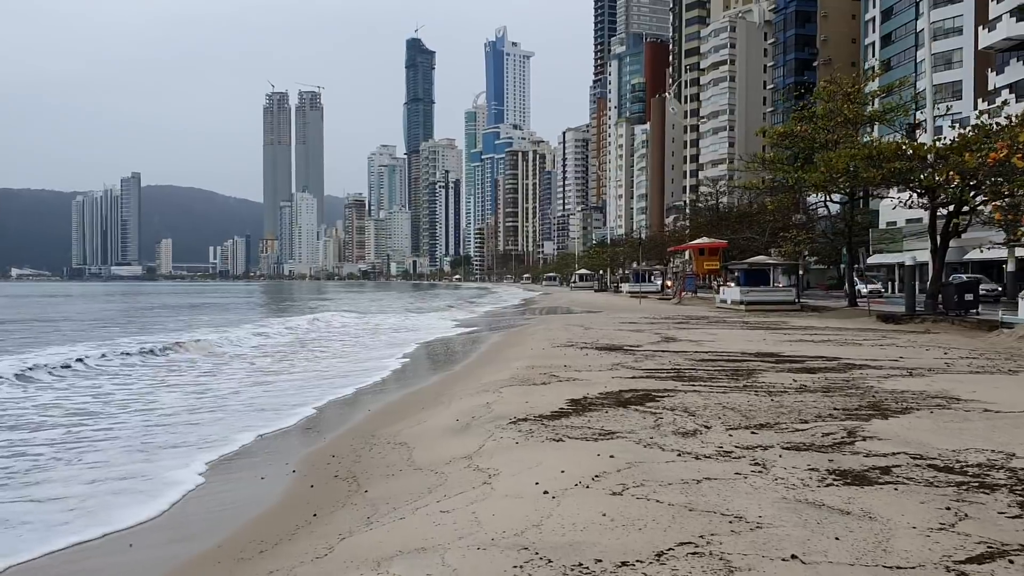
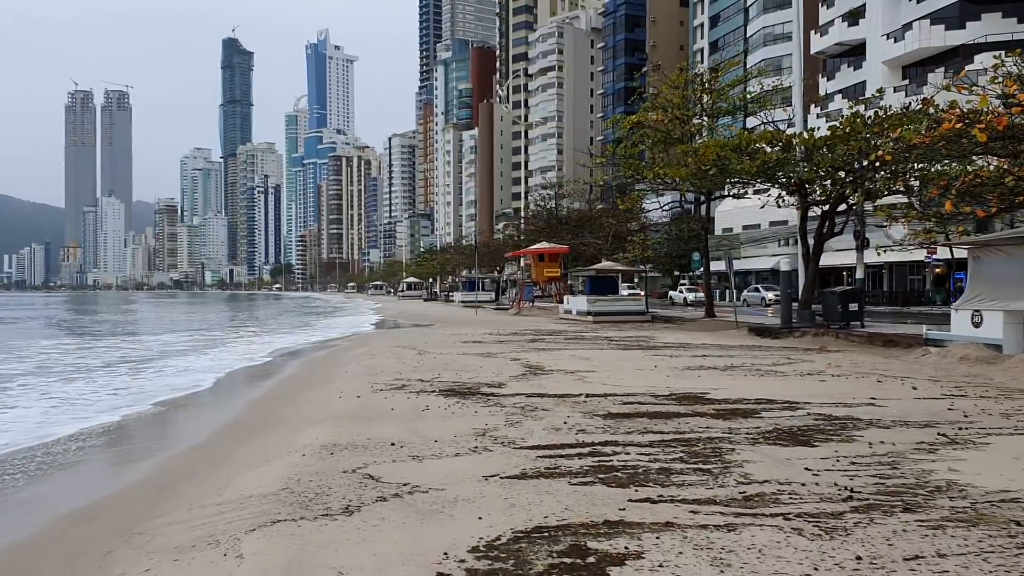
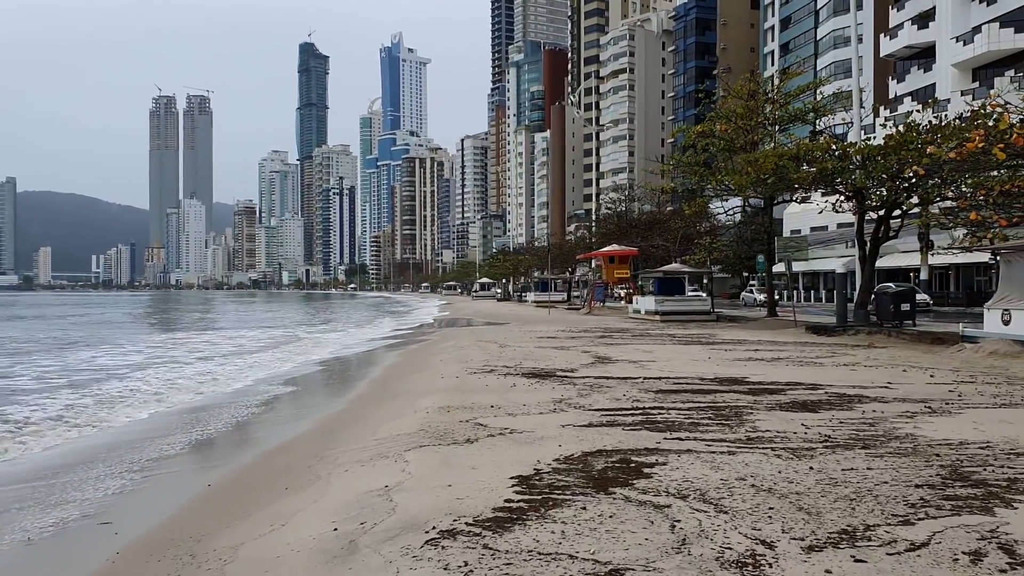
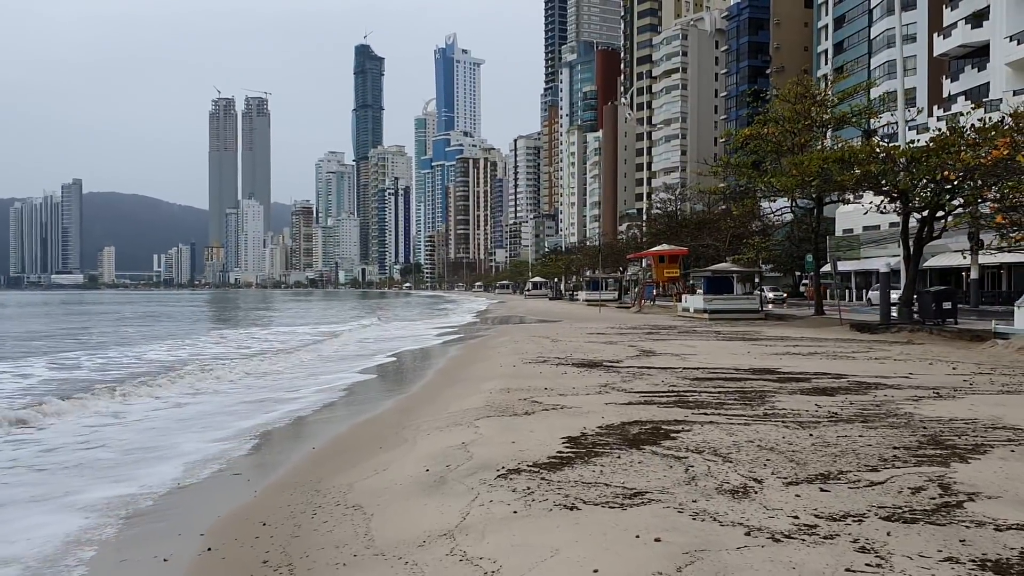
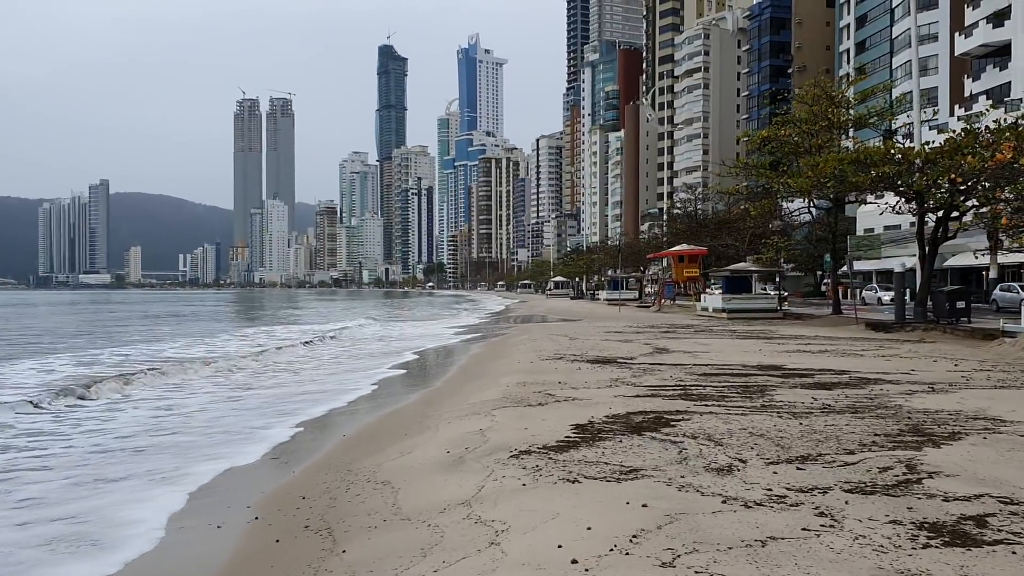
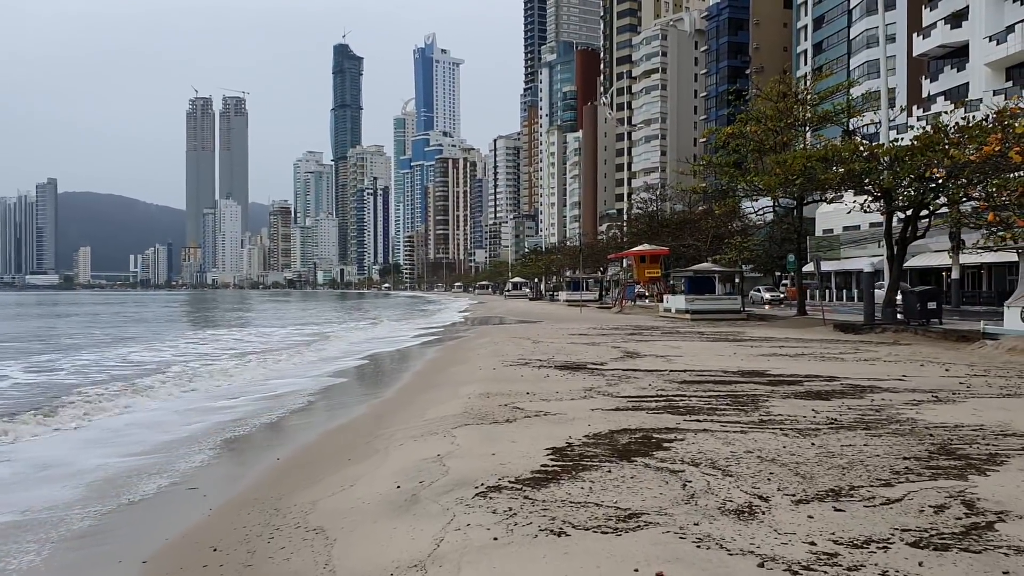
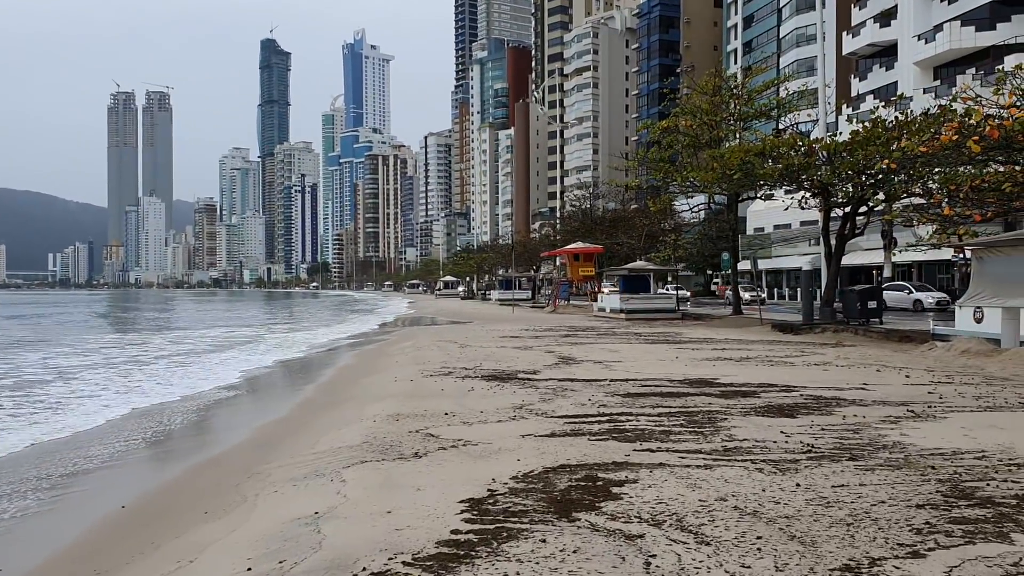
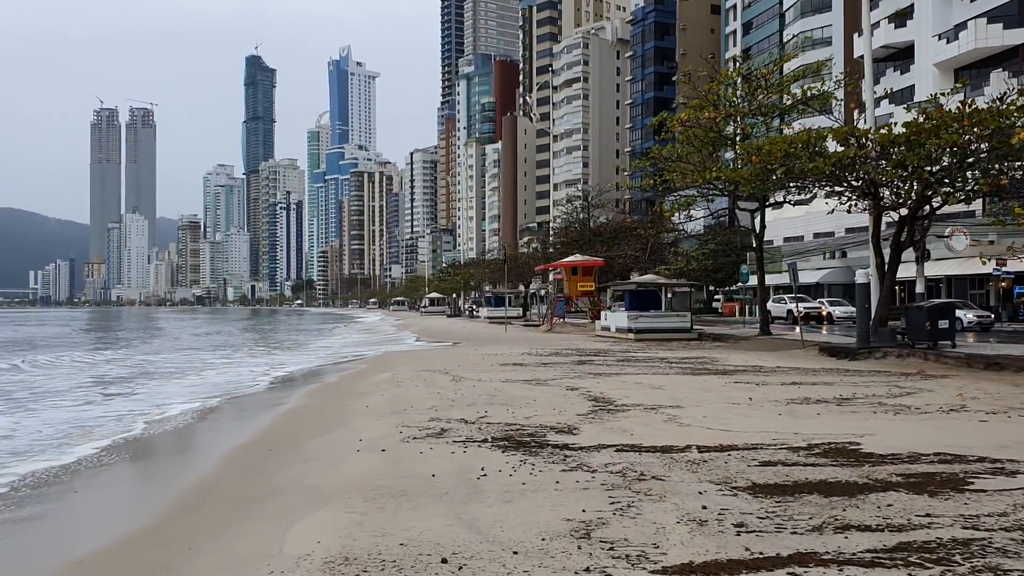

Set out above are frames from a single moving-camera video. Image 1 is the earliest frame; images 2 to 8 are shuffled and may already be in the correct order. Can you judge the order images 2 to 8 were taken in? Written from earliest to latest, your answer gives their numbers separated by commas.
5, 4, 6, 3, 7, 2, 8
